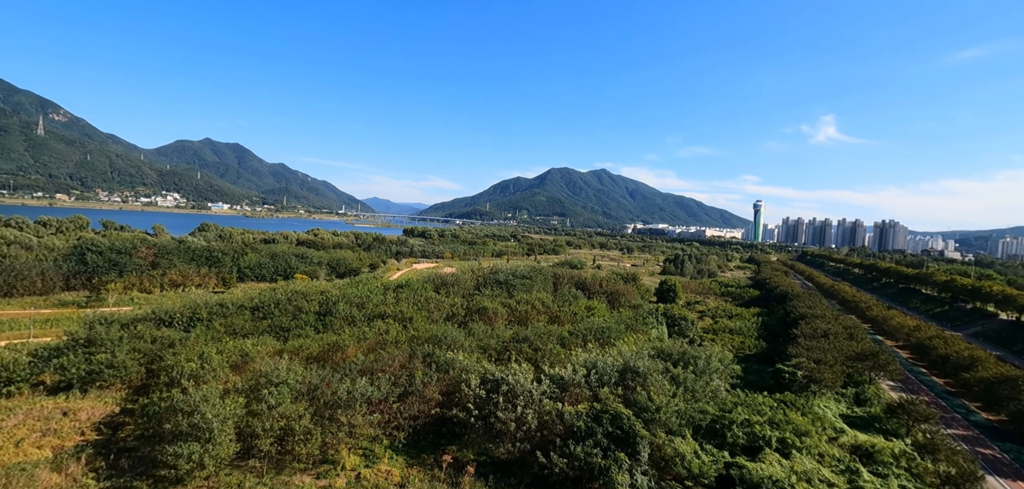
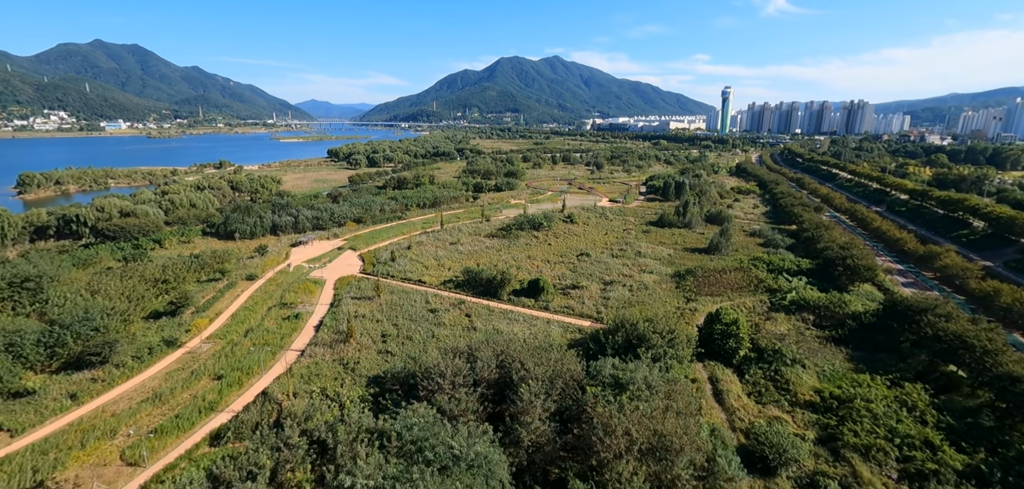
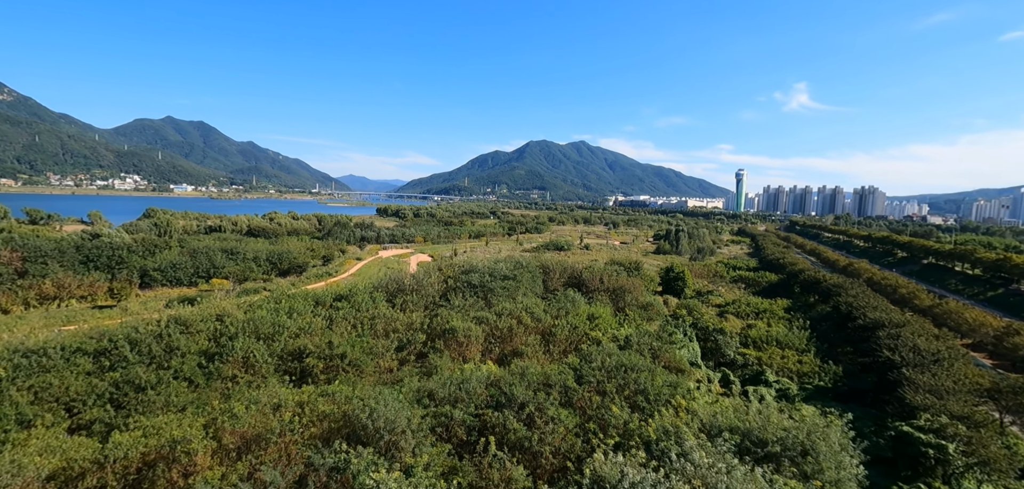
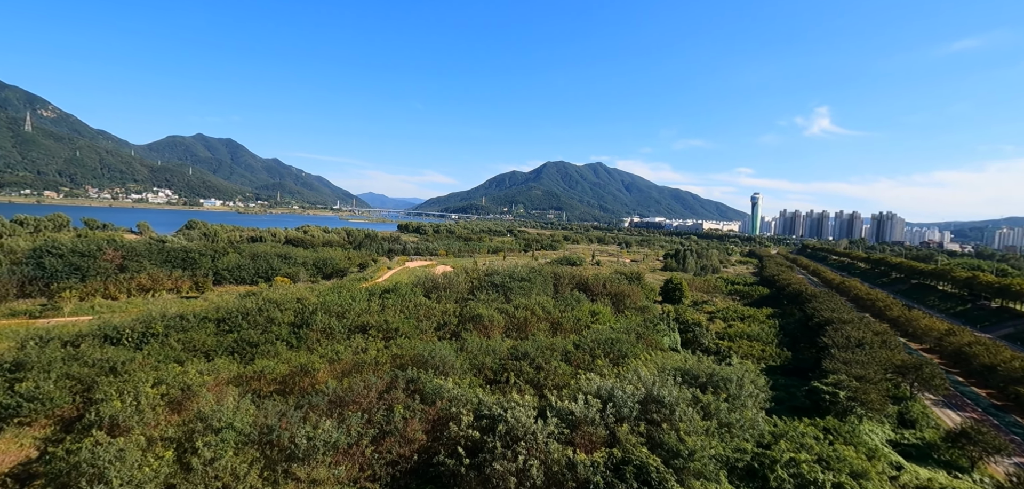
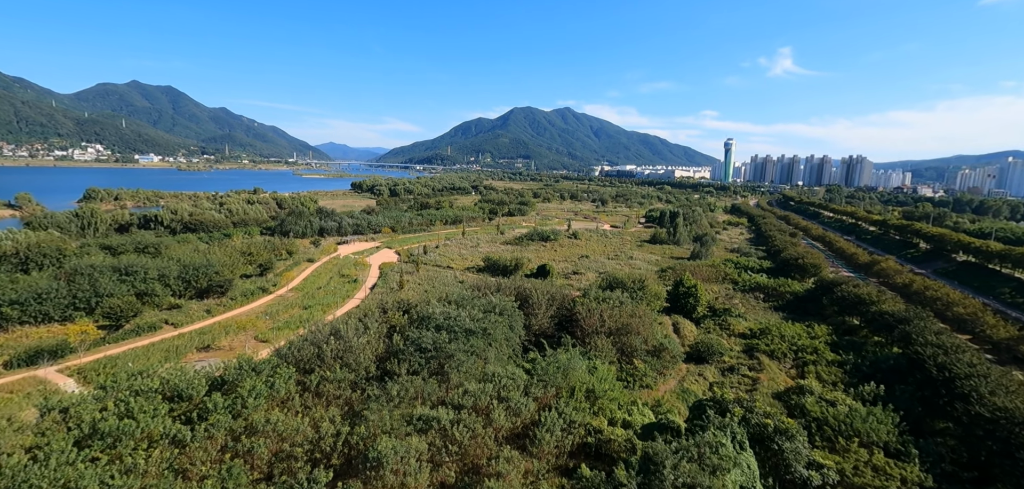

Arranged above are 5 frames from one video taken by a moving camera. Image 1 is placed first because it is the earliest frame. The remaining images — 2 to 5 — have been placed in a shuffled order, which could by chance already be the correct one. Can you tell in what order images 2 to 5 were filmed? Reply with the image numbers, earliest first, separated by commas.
4, 3, 5, 2
